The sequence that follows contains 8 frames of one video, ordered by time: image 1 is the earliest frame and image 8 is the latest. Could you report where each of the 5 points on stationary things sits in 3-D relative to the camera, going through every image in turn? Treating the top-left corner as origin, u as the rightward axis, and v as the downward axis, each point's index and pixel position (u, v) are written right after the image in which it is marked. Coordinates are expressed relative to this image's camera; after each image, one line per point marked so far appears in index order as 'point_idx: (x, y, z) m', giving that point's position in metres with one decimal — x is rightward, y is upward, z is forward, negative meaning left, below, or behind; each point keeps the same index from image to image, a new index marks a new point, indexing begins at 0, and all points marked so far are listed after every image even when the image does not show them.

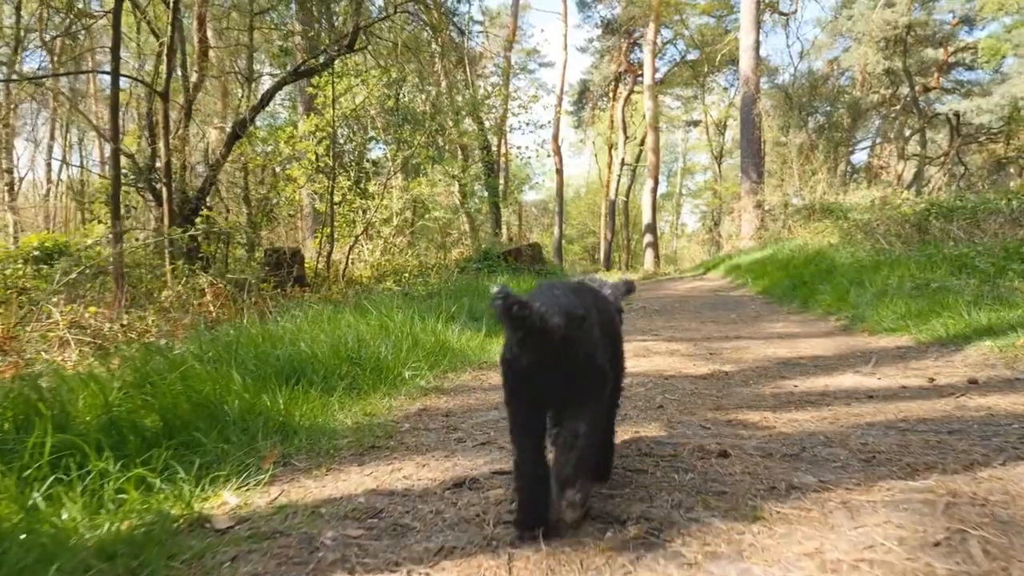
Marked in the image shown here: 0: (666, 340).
0: (+0.8, -0.3, +5.4) m
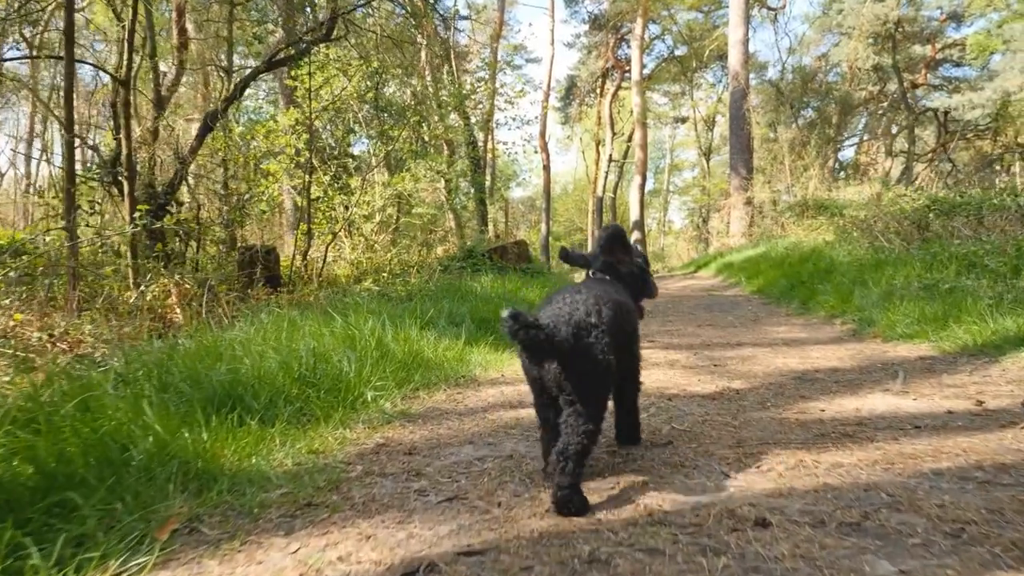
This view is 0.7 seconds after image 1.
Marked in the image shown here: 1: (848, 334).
0: (+0.7, -0.3, +4.9) m
1: (+1.8, -0.2, +5.7) m
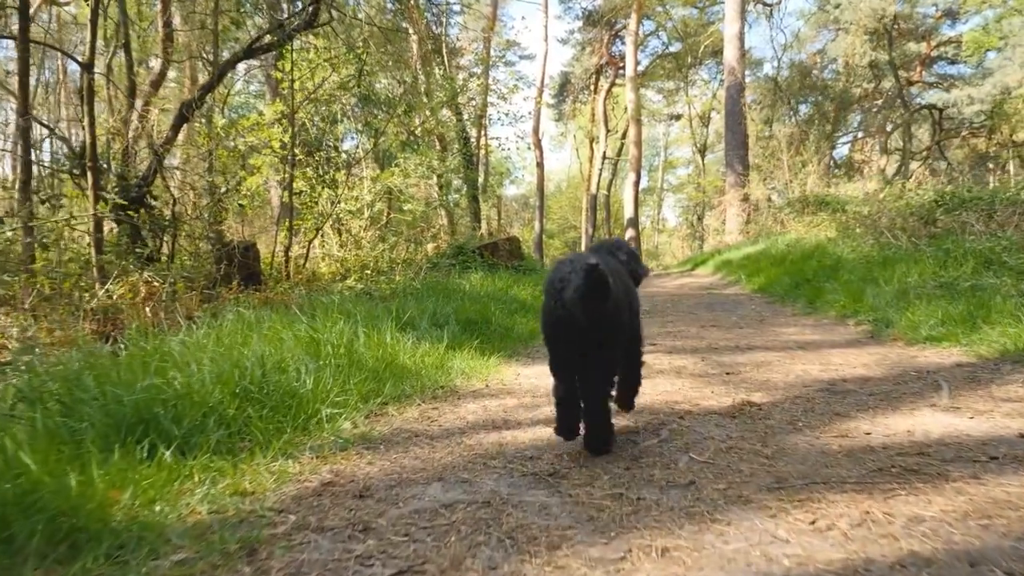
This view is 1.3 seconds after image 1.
0: (+0.6, -0.3, +4.5) m
1: (+1.7, -0.2, +5.3) m
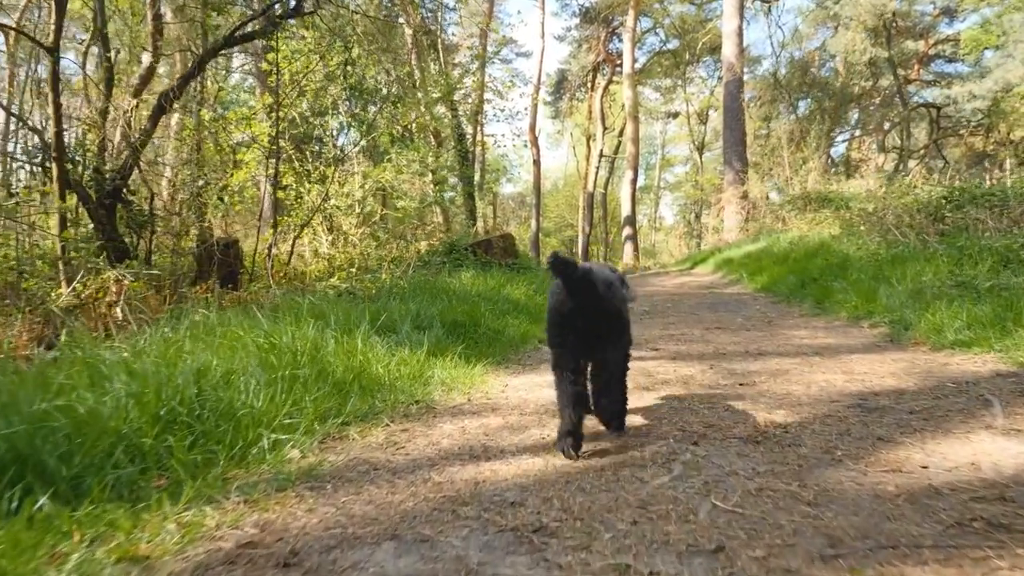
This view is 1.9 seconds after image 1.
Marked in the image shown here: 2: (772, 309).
0: (+0.6, -0.3, +4.1) m
1: (+1.7, -0.2, +4.9) m
2: (+1.8, -0.1, +7.6) m
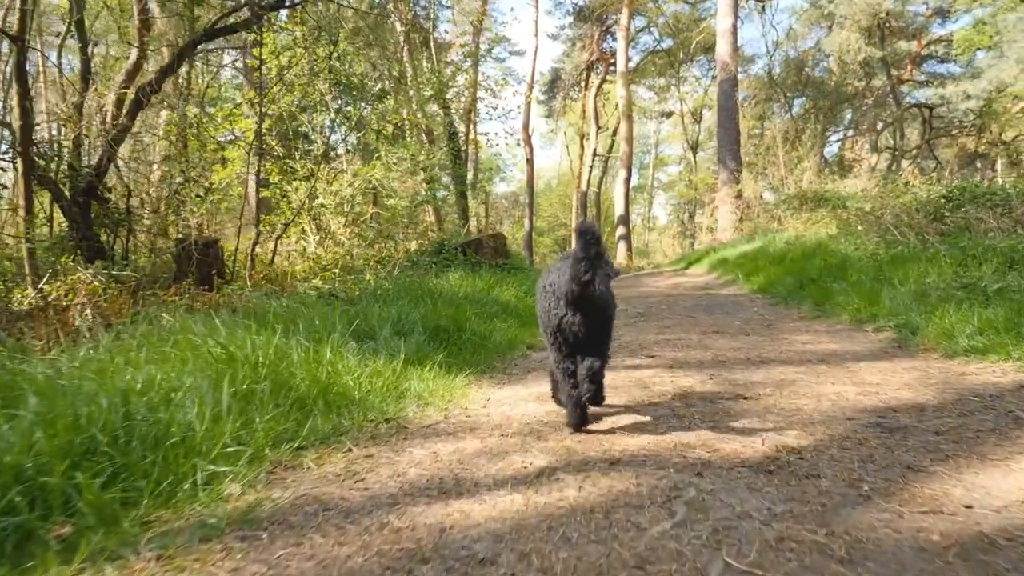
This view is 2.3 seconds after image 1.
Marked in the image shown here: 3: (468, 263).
0: (+0.6, -0.3, +3.8) m
1: (+1.6, -0.2, +4.6) m
2: (+1.8, -0.2, +7.3) m
3: (-0.4, +0.3, +10.6) m
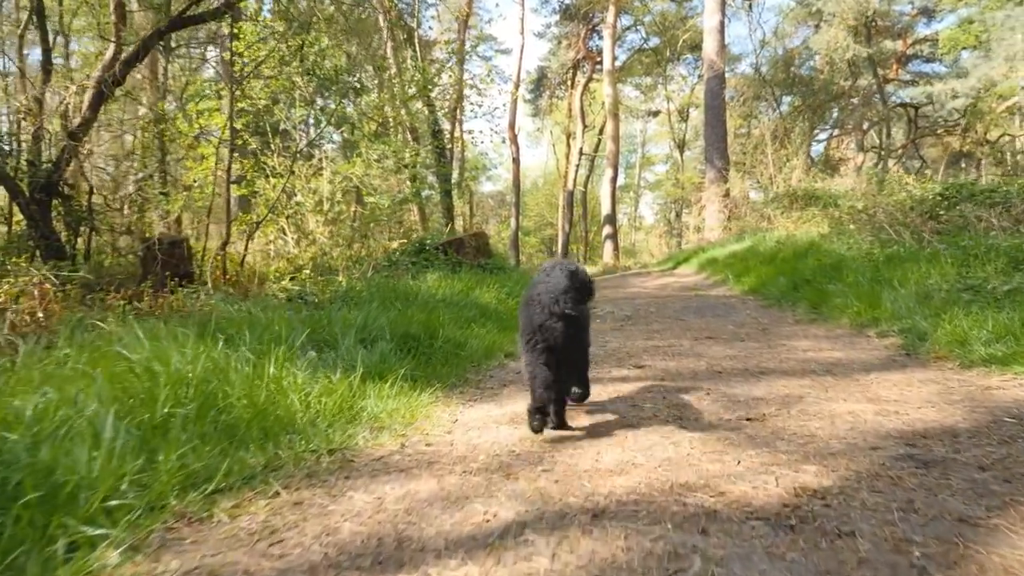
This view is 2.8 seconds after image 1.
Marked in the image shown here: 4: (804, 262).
0: (+0.5, -0.3, +3.5) m
1: (+1.5, -0.3, +4.3) m
2: (+1.6, -0.2, +7.0) m
3: (-0.6, +0.2, +10.2) m
4: (+2.6, +0.2, +9.5) m
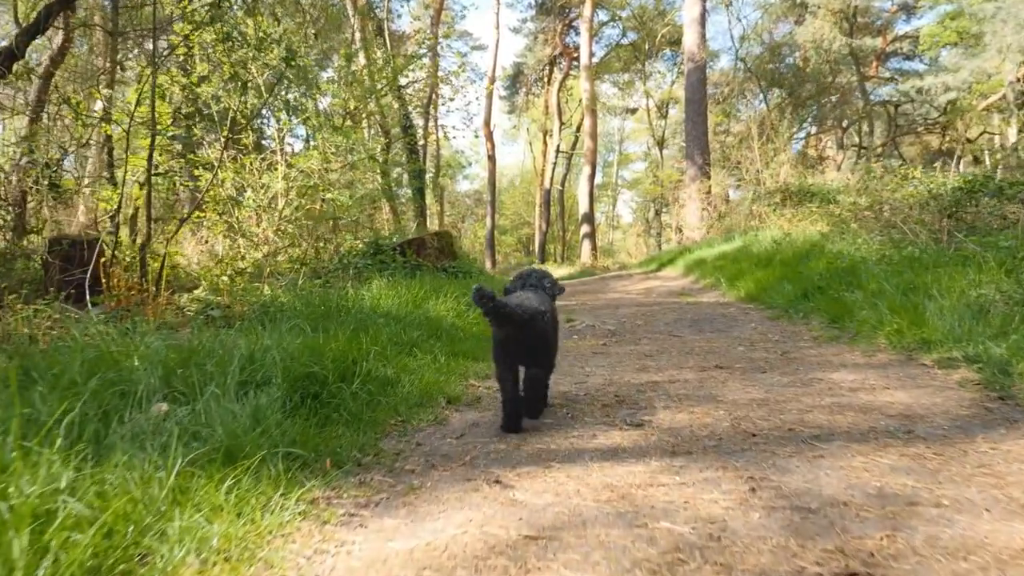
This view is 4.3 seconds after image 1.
0: (+0.3, -0.3, +2.3) m
1: (+1.4, -0.3, +3.2) m
2: (+1.4, -0.2, +5.9) m
3: (-0.9, +0.2, +9.1) m
4: (+2.3, +0.2, +8.4) m
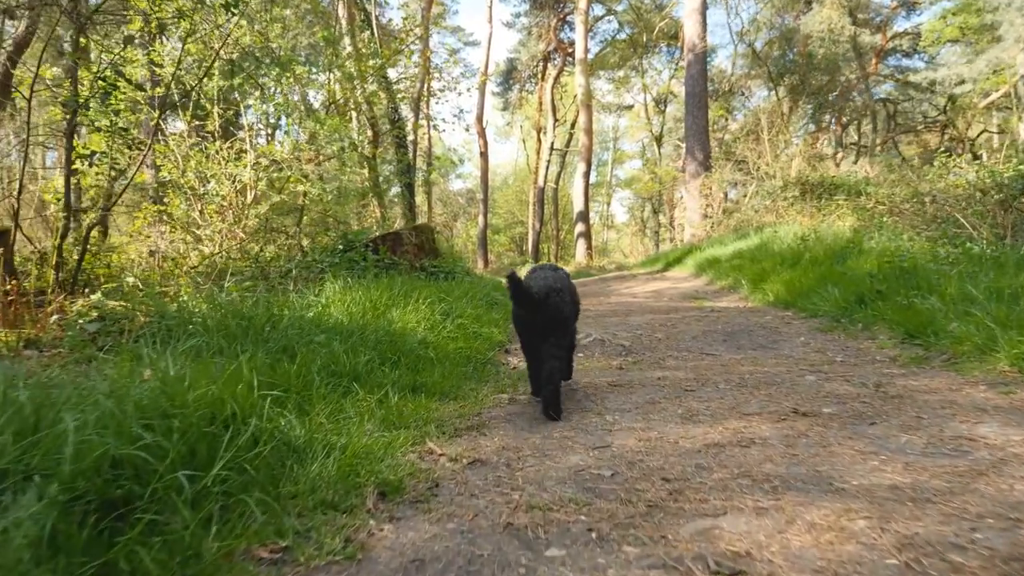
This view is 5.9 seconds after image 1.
0: (+0.3, -0.4, +1.1) m
1: (+1.3, -0.3, +1.9) m
2: (+1.4, -0.2, +4.6) m
3: (-1.0, +0.2, +7.8) m
4: (+2.3, +0.2, +7.2) m
